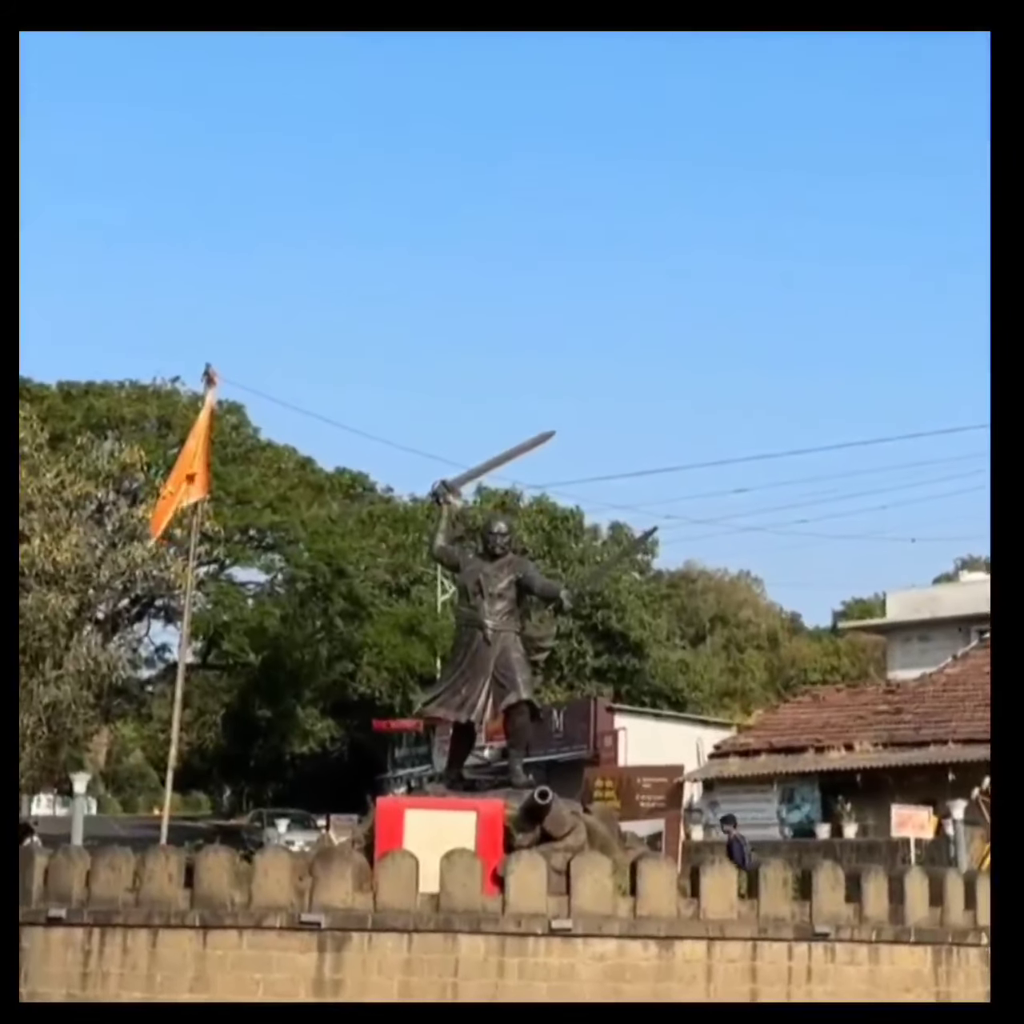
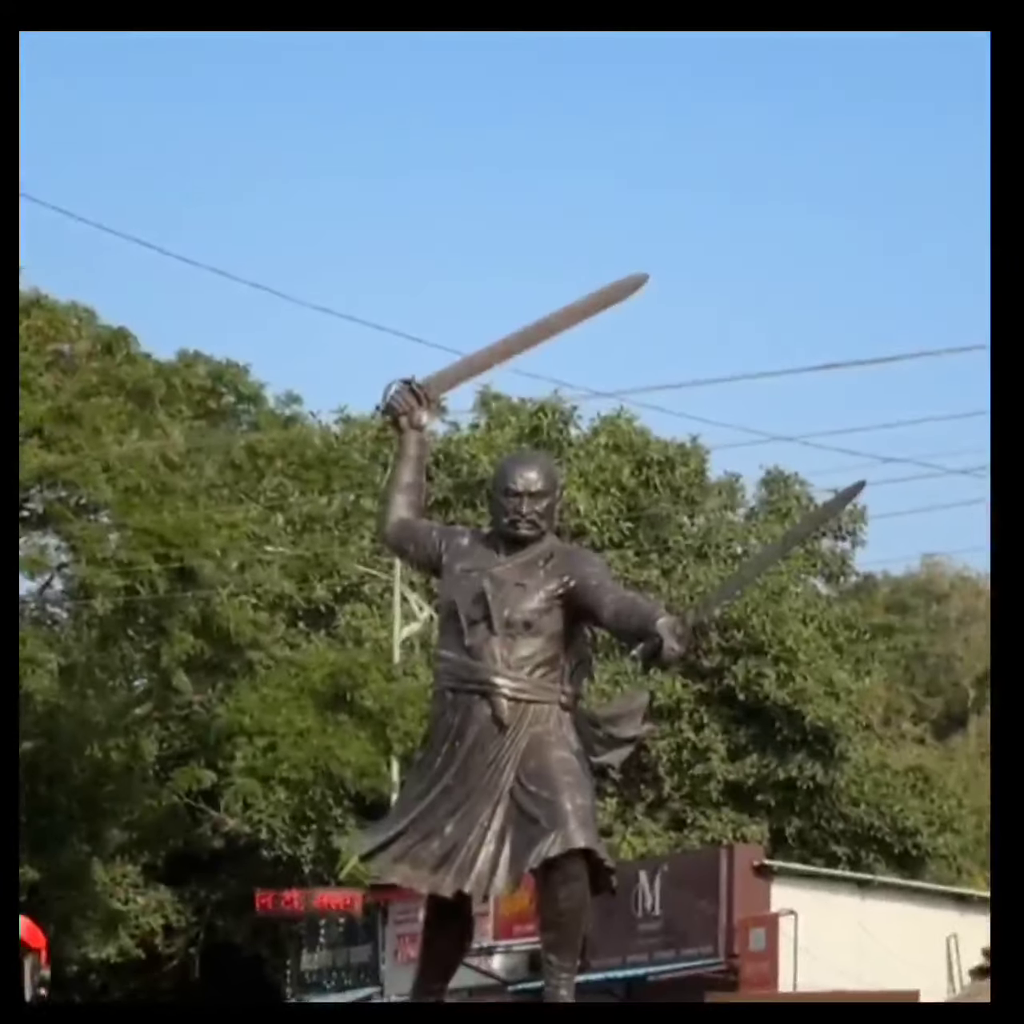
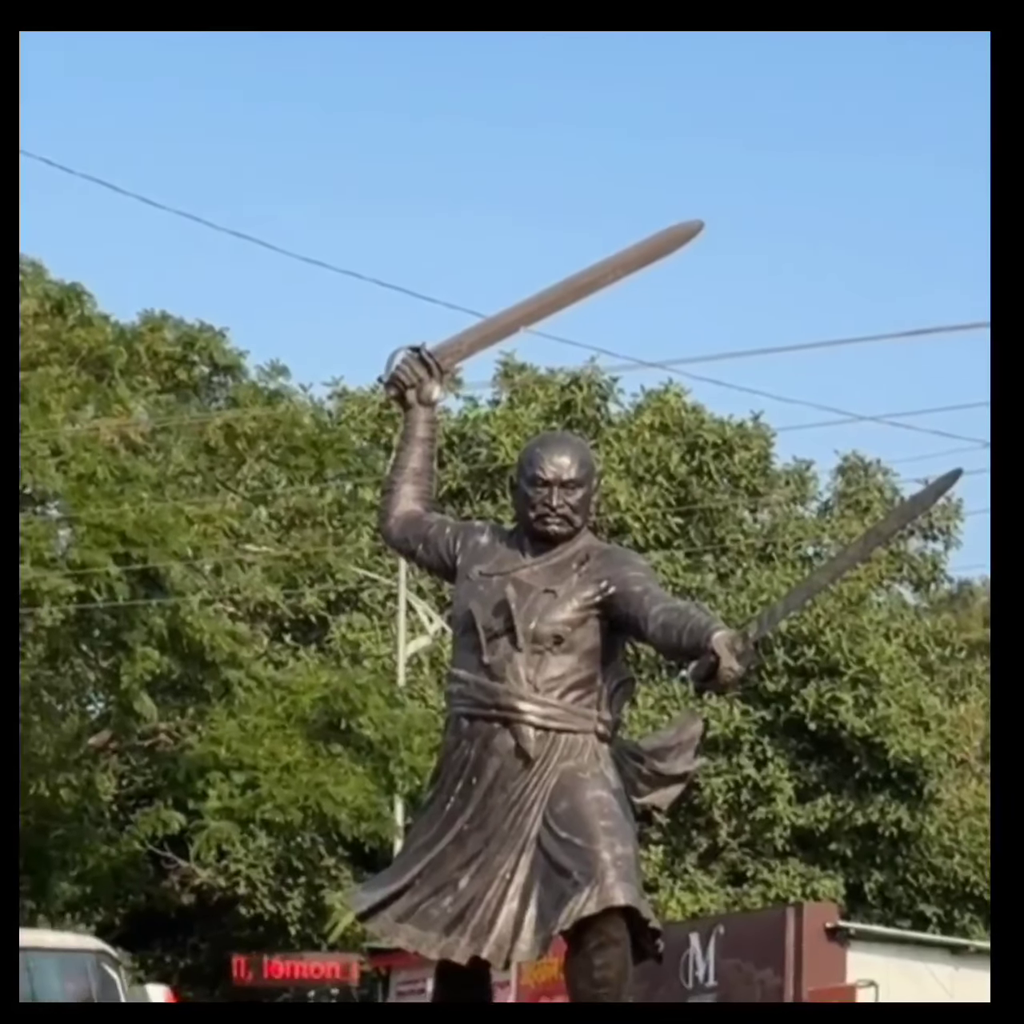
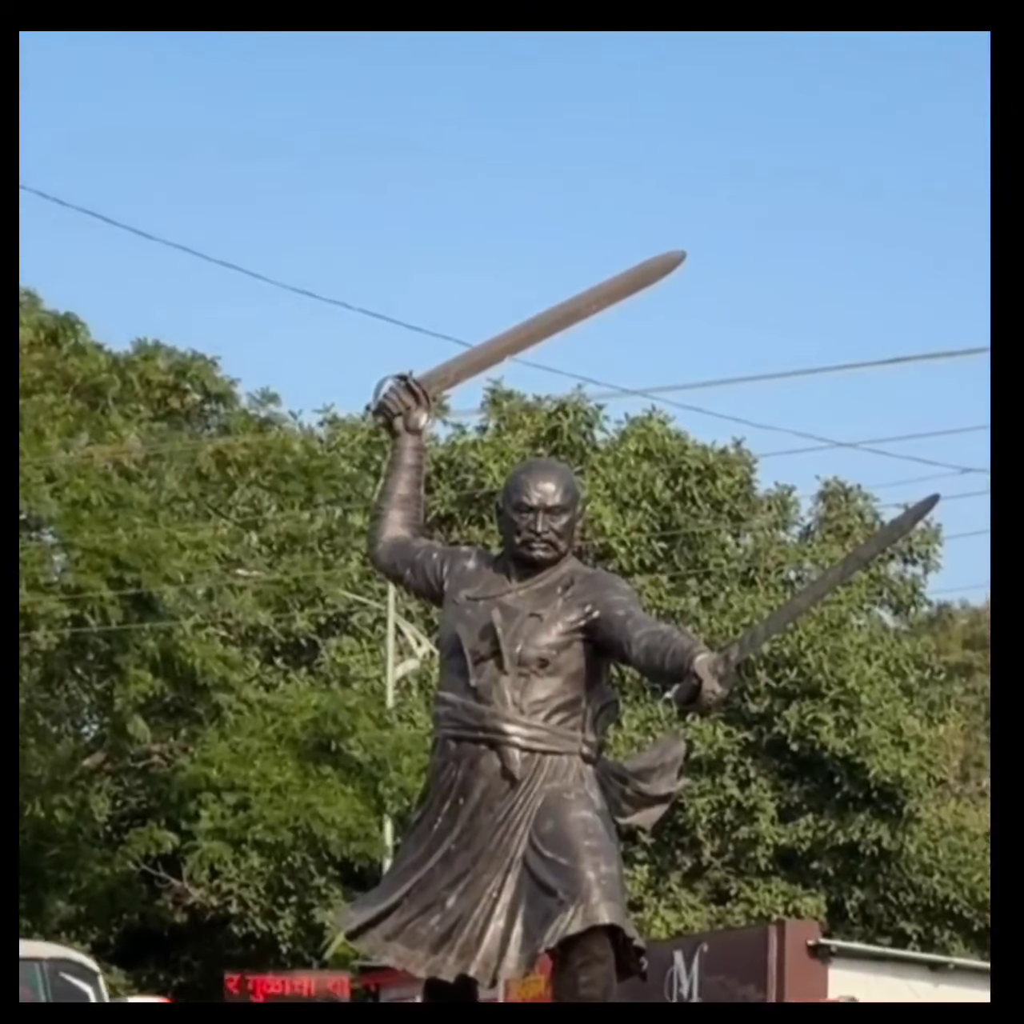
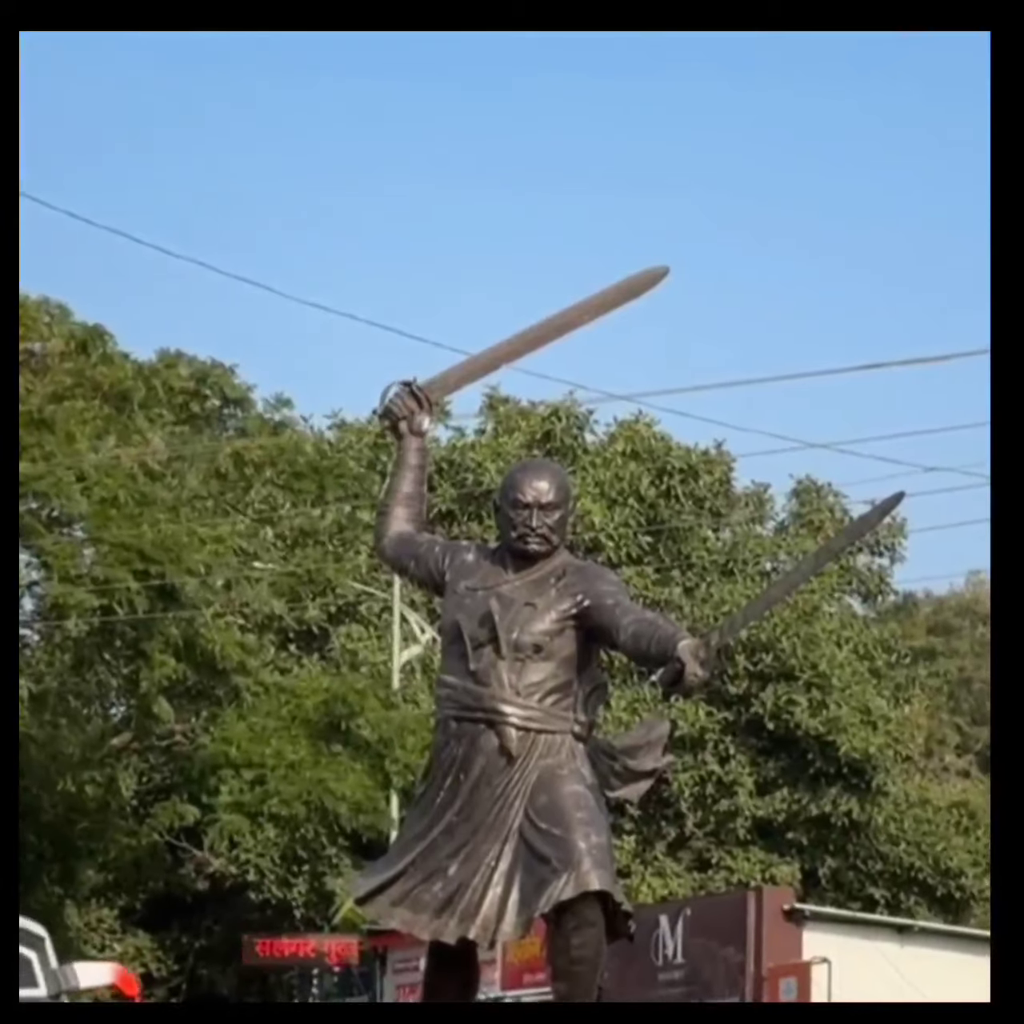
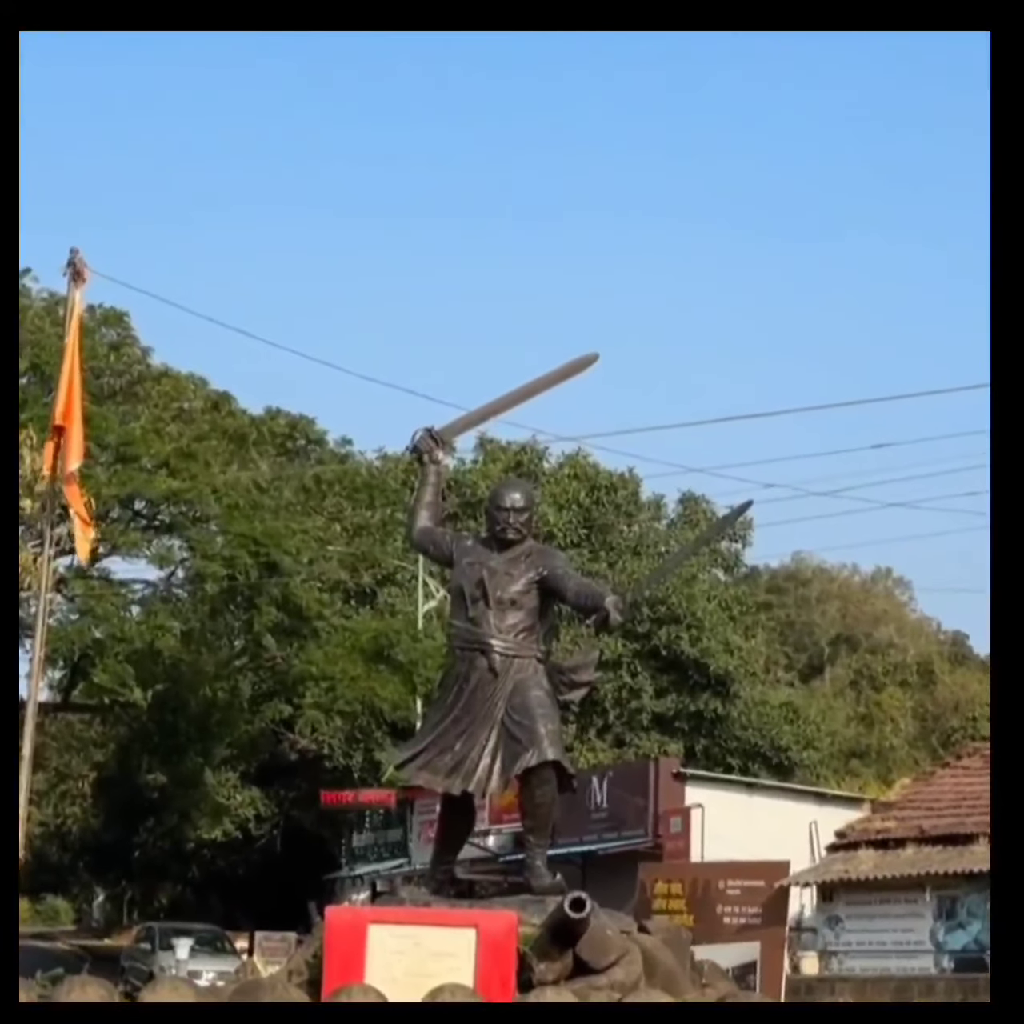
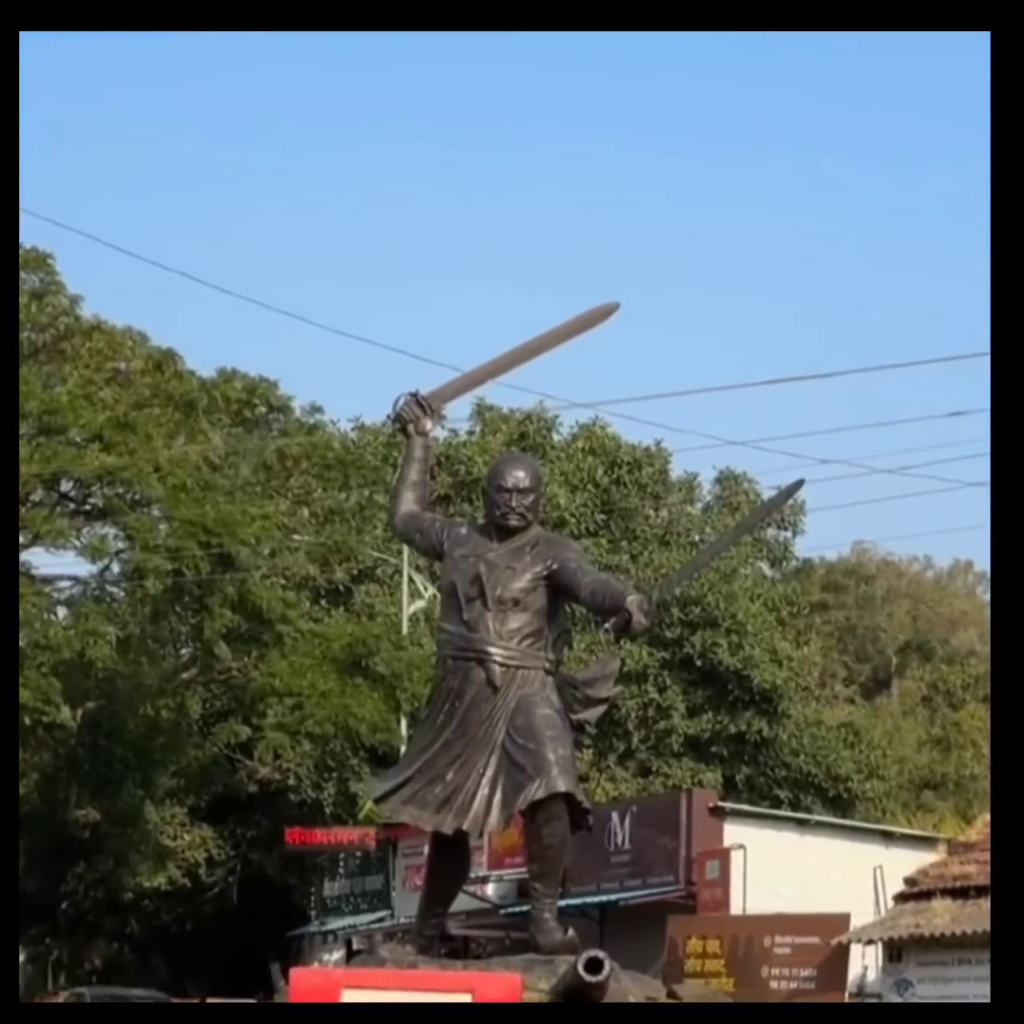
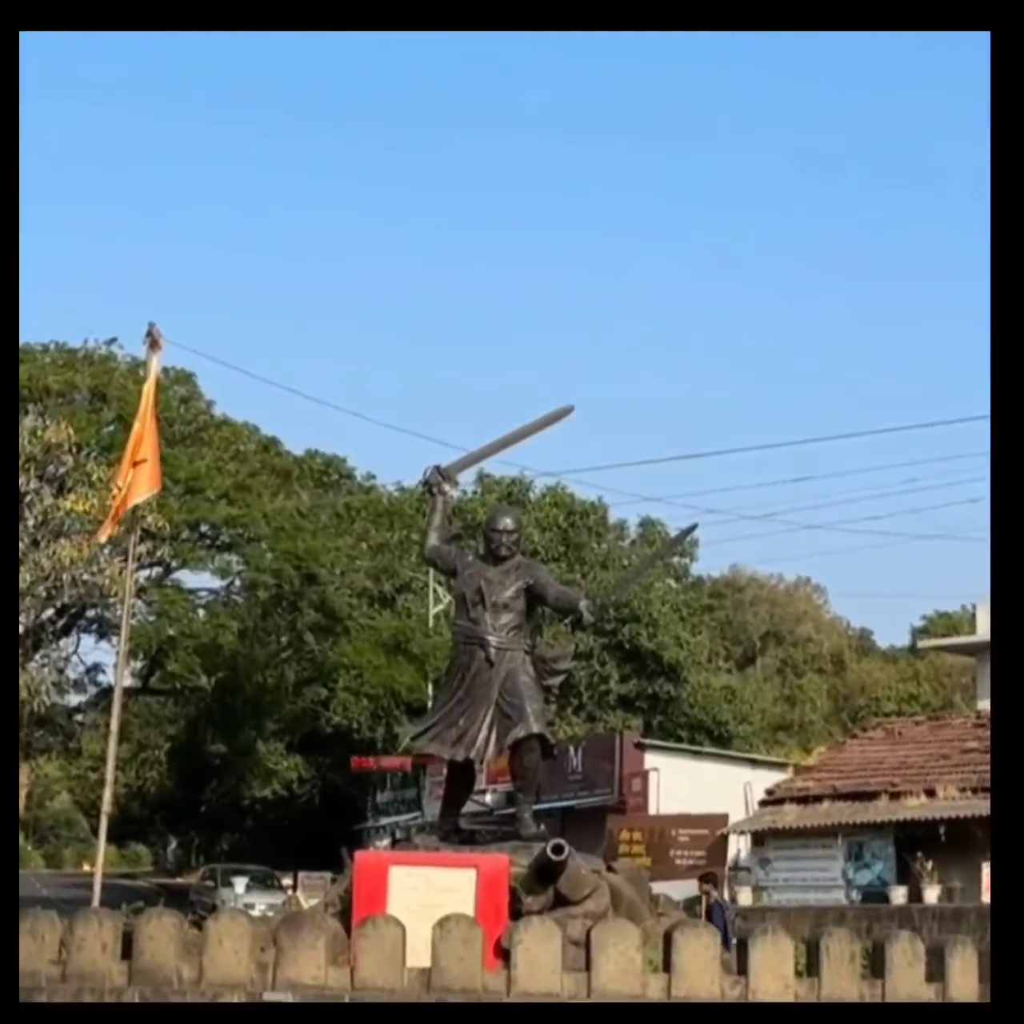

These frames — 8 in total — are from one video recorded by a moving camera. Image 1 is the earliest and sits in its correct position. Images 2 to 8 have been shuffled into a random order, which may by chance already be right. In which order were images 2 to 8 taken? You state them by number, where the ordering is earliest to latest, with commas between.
8, 6, 7, 2, 5, 4, 3
